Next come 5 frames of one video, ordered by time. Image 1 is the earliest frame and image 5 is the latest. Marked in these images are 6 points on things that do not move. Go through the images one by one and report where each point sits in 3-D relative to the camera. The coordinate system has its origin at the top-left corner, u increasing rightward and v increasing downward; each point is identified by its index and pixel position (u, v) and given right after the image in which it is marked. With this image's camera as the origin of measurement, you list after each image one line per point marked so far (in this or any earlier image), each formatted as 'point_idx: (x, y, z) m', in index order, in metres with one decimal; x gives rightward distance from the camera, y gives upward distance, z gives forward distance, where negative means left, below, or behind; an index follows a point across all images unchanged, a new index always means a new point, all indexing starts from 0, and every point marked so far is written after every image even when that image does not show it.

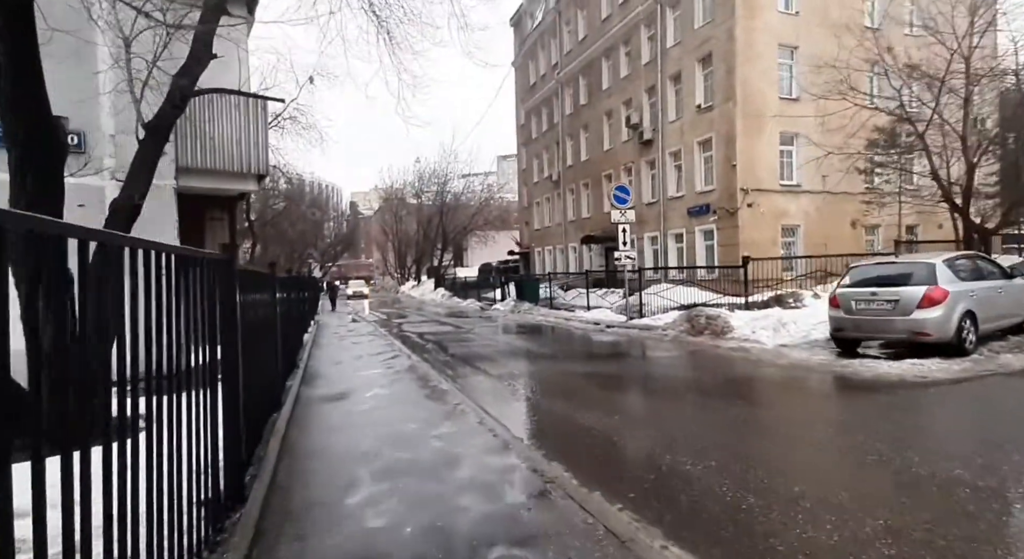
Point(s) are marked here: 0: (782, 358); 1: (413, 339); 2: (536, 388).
0: (+5.1, -1.5, +11.3) m
1: (-3.1, -1.8, +18.8) m
2: (+0.5, -2.0, +11.2) m
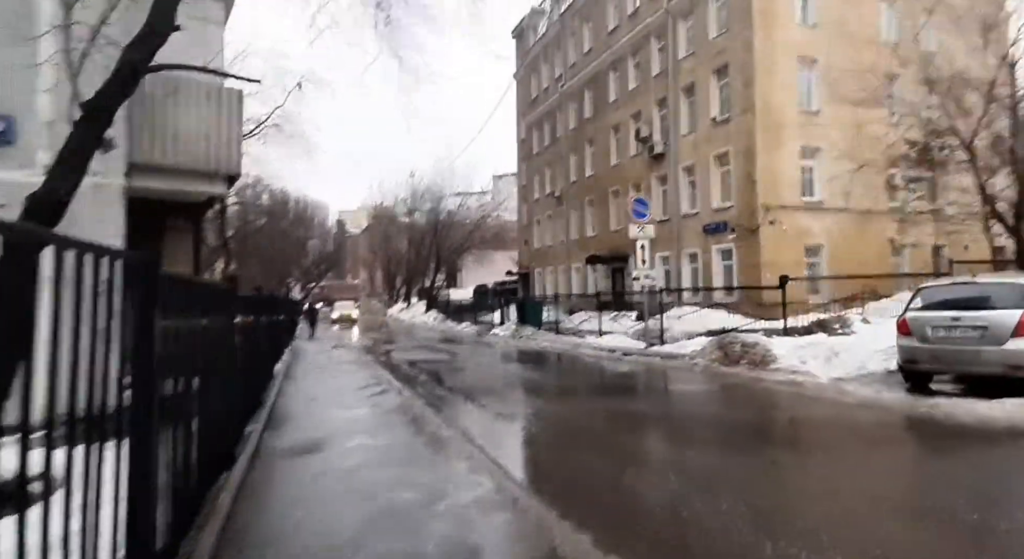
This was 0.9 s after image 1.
0: (+5.4, -1.9, +9.7) m
1: (-3.0, -2.4, +17.0) m
2: (+0.7, -2.4, +9.5) m
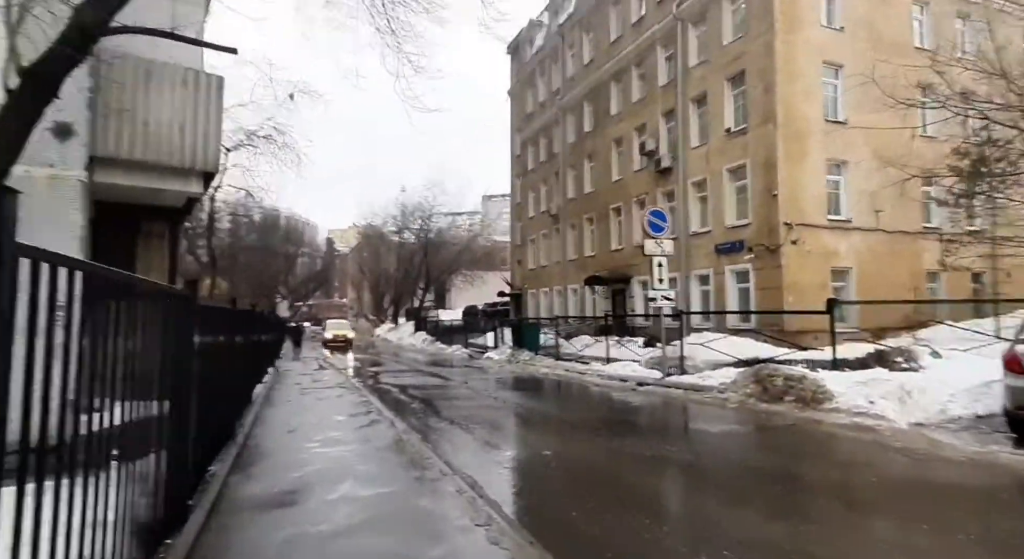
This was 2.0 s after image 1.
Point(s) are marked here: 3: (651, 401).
0: (+5.4, -2.1, +7.7) m
1: (-3.1, -2.8, +14.8) m
2: (+0.7, -2.5, +7.4) m
3: (+2.9, -2.5, +12.4) m
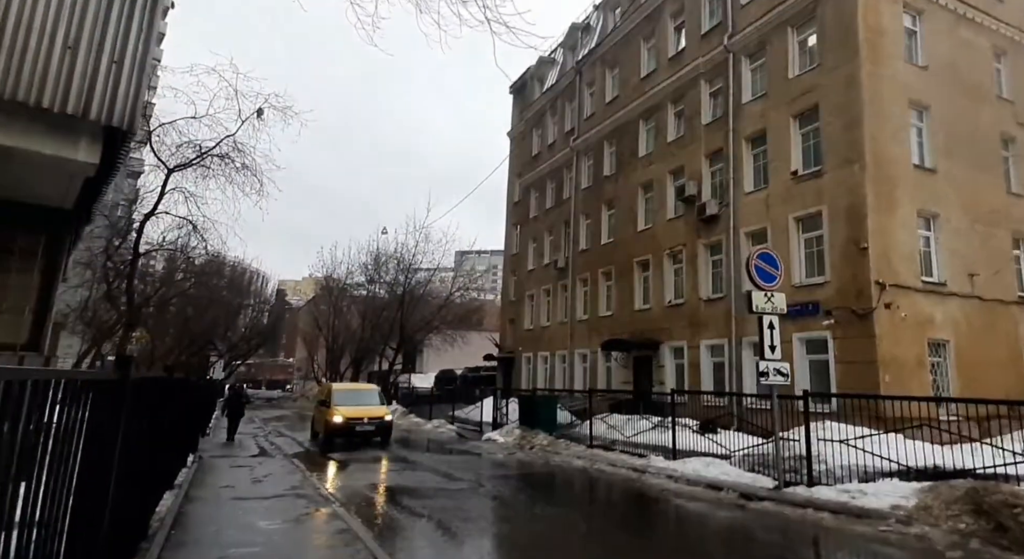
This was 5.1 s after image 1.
0: (+6.6, -2.7, +3.9) m
1: (-2.3, -3.9, +10.4) m
2: (+2.0, -3.0, +3.3) m
3: (+3.8, -3.5, +8.4) m
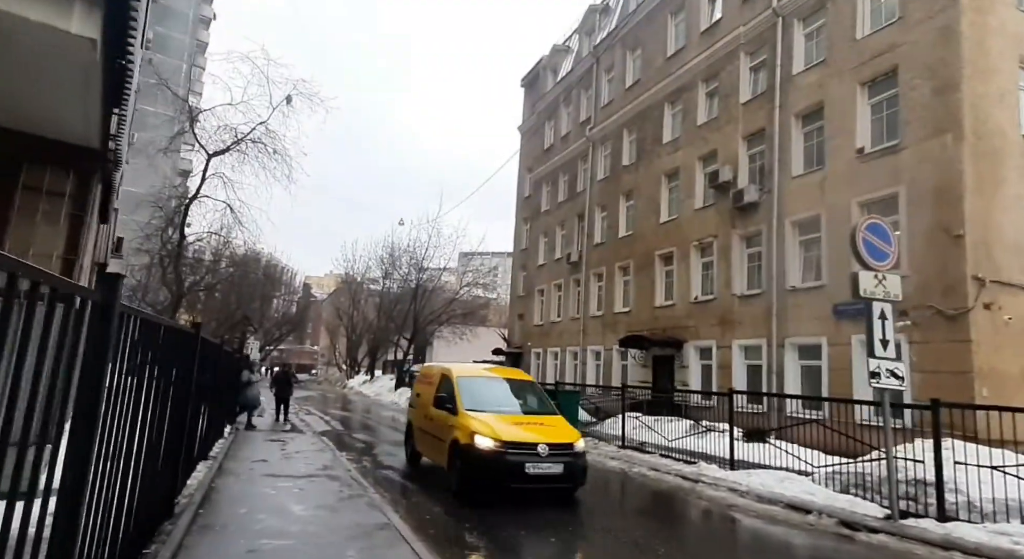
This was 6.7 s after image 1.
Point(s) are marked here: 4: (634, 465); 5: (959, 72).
0: (+6.9, -2.5, +1.7) m
1: (-2.0, -3.1, +8.3) m
2: (+2.2, -2.4, +1.1) m
3: (+4.1, -3.1, +6.2) m
4: (+2.4, -3.9, +12.2) m
5: (+9.7, +4.5, +12.8) m
